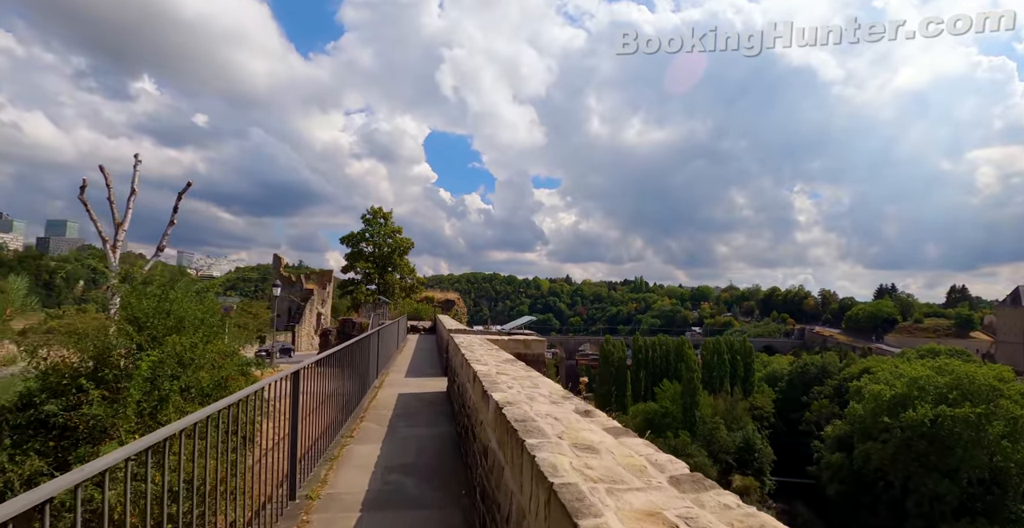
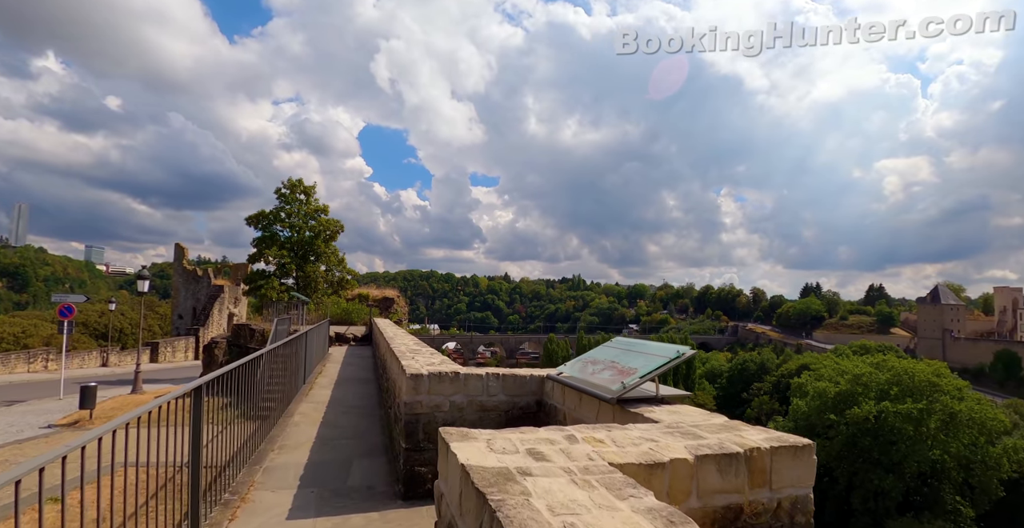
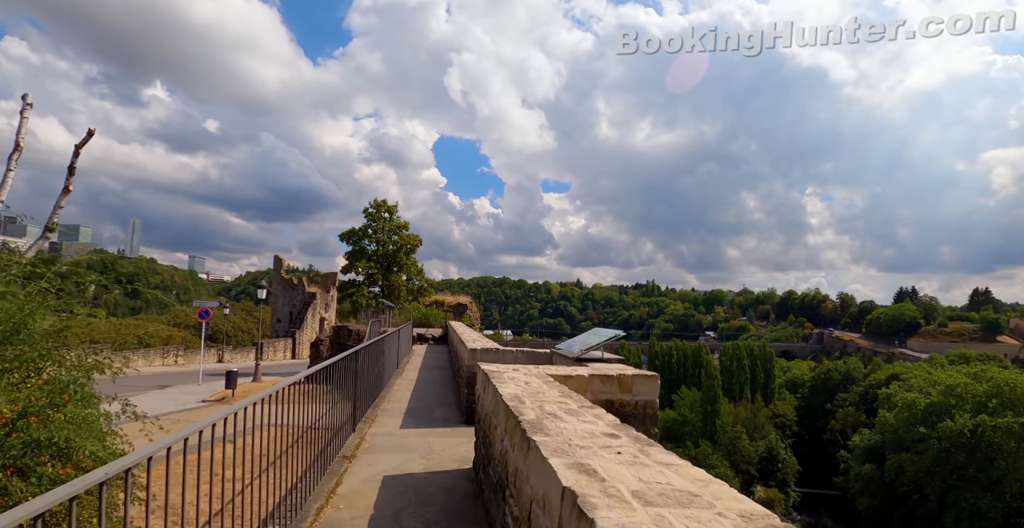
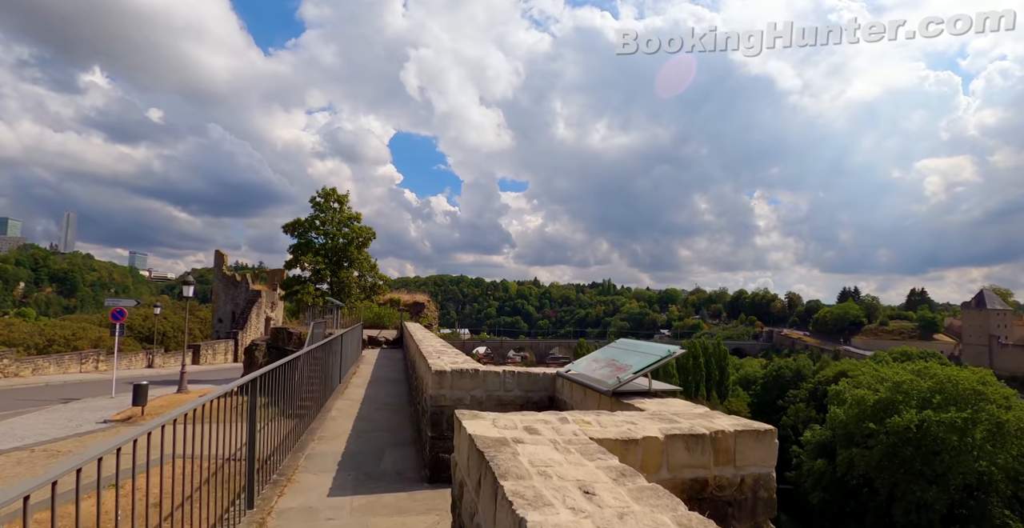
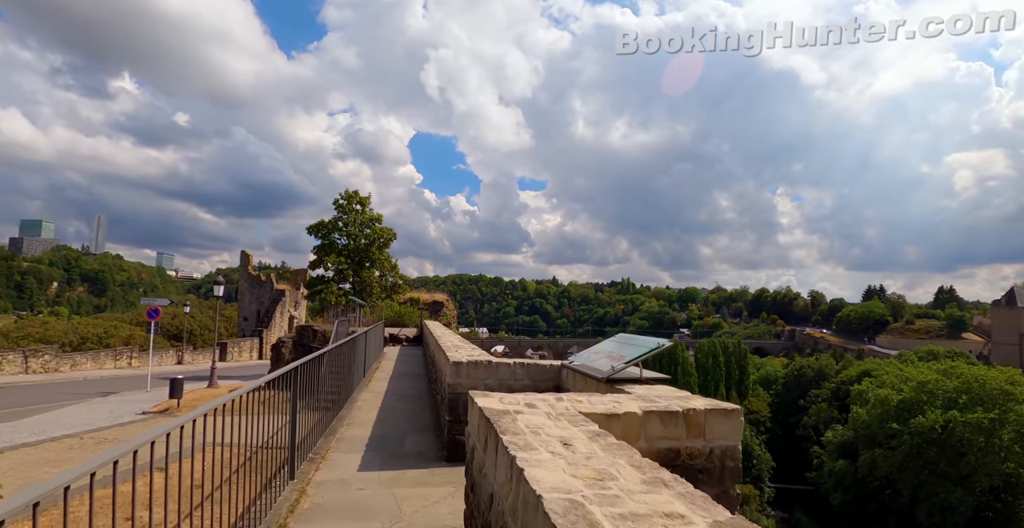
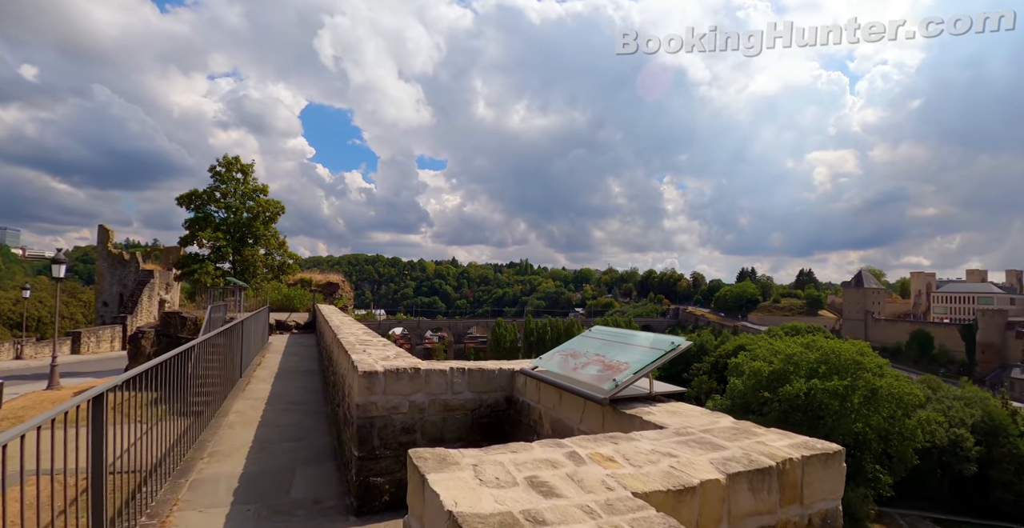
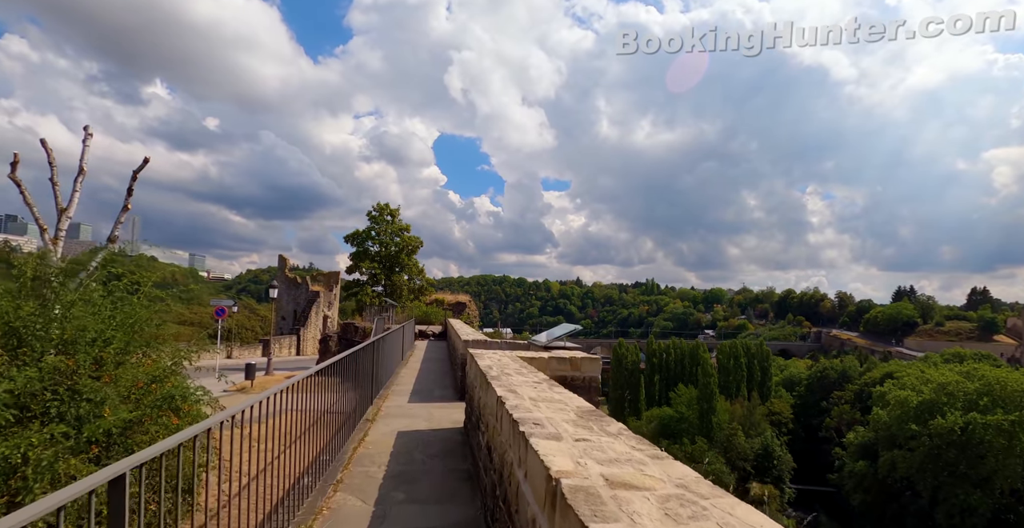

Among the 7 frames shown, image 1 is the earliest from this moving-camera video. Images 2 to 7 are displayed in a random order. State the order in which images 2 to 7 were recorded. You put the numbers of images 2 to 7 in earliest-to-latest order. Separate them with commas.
7, 3, 5, 4, 2, 6
